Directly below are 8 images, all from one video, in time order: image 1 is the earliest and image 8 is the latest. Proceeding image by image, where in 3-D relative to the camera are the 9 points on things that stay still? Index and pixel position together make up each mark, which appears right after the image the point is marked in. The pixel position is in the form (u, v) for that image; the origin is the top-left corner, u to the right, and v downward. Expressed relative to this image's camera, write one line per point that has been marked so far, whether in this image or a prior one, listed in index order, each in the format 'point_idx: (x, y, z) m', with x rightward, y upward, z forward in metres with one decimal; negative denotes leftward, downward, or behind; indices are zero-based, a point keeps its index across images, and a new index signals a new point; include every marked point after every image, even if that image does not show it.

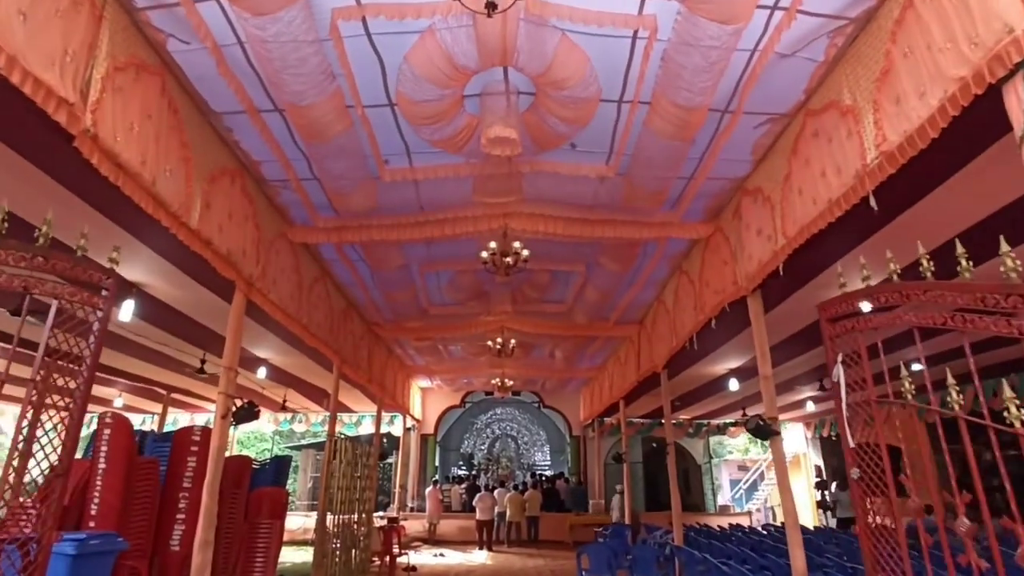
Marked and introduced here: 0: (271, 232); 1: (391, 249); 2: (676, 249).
0: (-1.9, +0.4, +5.7) m
1: (-1.1, +0.4, +6.5) m
2: (+1.6, +0.4, +6.9) m
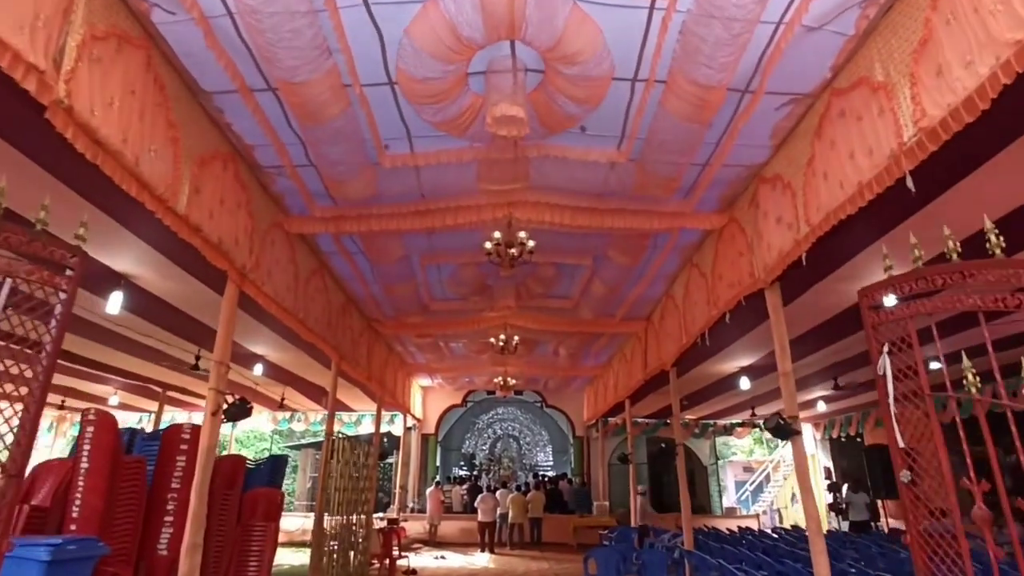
0: (-1.9, +0.5, +5.5) m
1: (-1.0, +0.4, +6.3) m
2: (+1.6, +0.4, +6.7) m
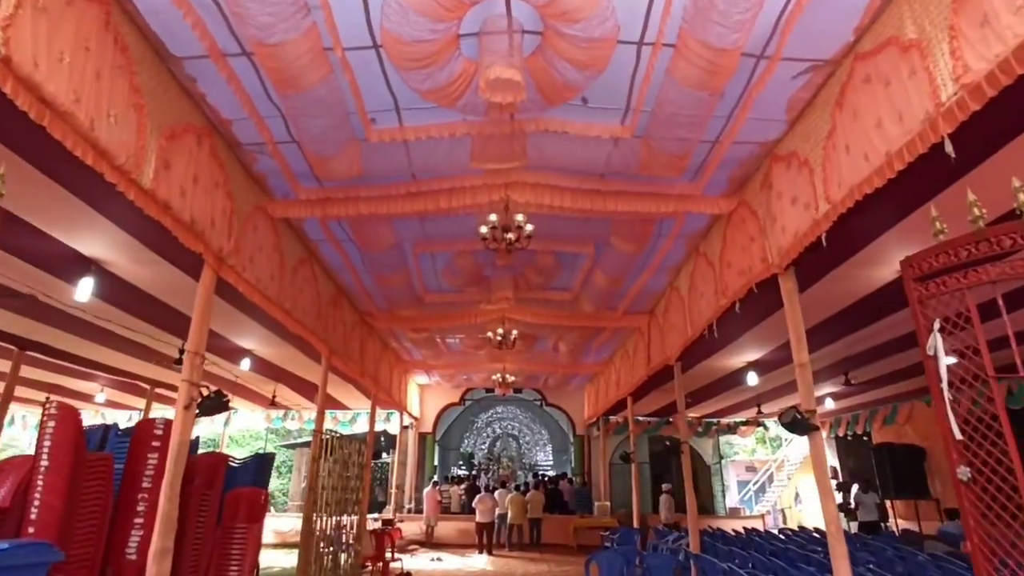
0: (-1.9, +0.6, +5.1) m
1: (-1.1, +0.5, +5.9) m
2: (+1.6, +0.5, +6.4) m
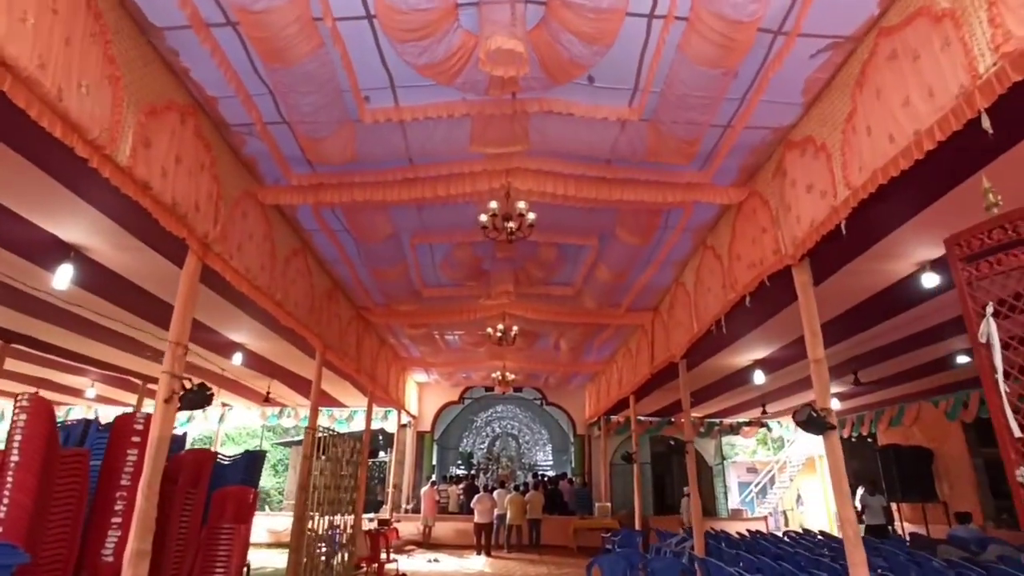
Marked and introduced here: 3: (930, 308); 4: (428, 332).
0: (-1.9, +0.7, +4.9) m
1: (-1.1, +0.6, +5.7) m
2: (+1.6, +0.6, +6.1) m
3: (+3.3, -0.2, +5.8) m
4: (-1.1, -0.6, +9.8) m
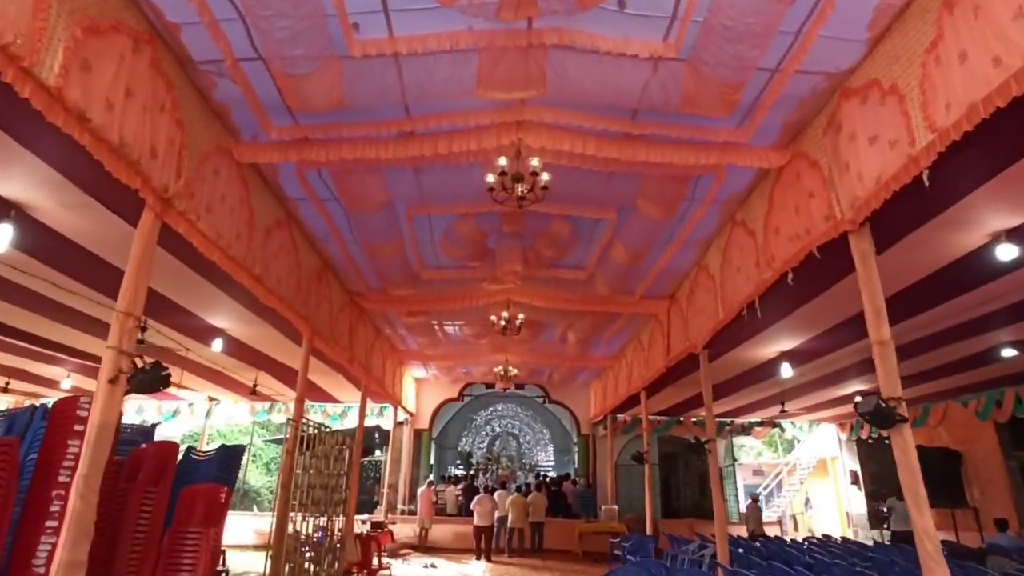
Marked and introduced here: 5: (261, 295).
0: (-1.8, +0.9, +4.2) m
1: (-1.0, +0.8, +5.0) m
2: (+1.7, +0.7, +5.5) m
3: (+3.4, 0.0, +5.1) m
4: (-1.1, -0.4, +9.2) m
5: (-1.9, 0.0, +5.4) m
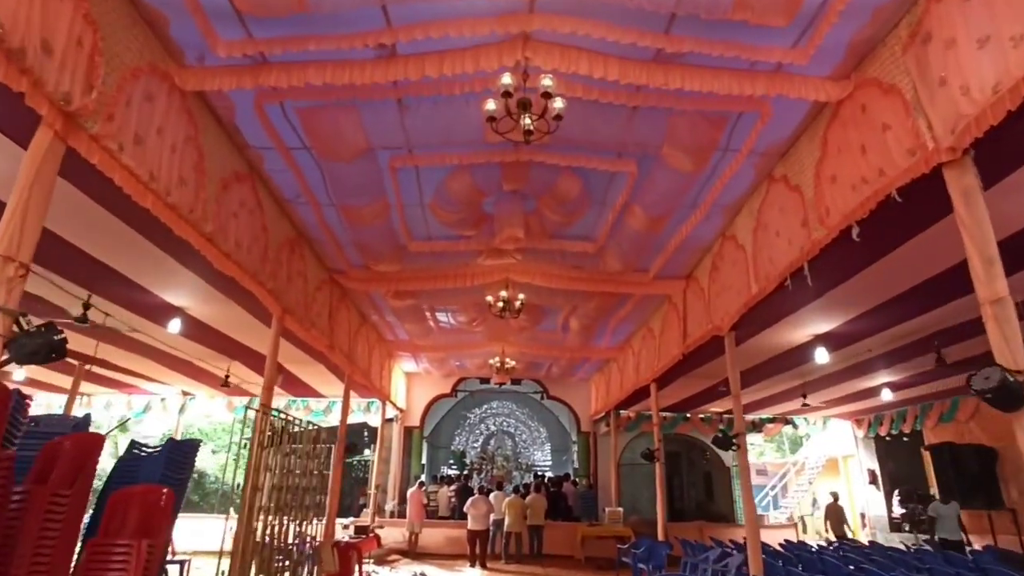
0: (-1.8, +1.1, +3.4) m
1: (-1.0, +1.0, +4.2) m
2: (+1.7, +1.0, +4.6) m
3: (+3.4, +0.2, +4.3) m
4: (-1.1, -0.2, +8.3) m
5: (-1.9, +0.2, +4.5) m
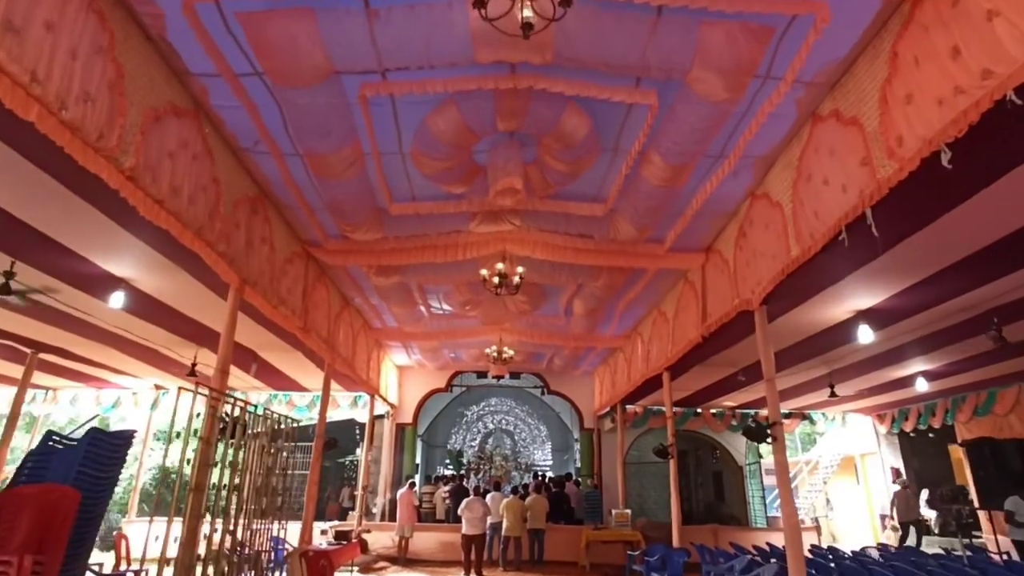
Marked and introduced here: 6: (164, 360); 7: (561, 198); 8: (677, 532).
0: (-1.8, +1.3, +2.5) m
1: (-1.0, +1.2, +3.3) m
2: (+1.7, +1.2, +3.8) m
3: (+3.4, +0.5, +3.5) m
4: (-1.1, 0.0, +7.4) m
5: (-1.9, +0.4, +3.7) m
6: (-4.0, -0.9, +8.3) m
7: (+0.4, +0.7, +5.5) m
8: (+1.8, -2.7, +8.2) m
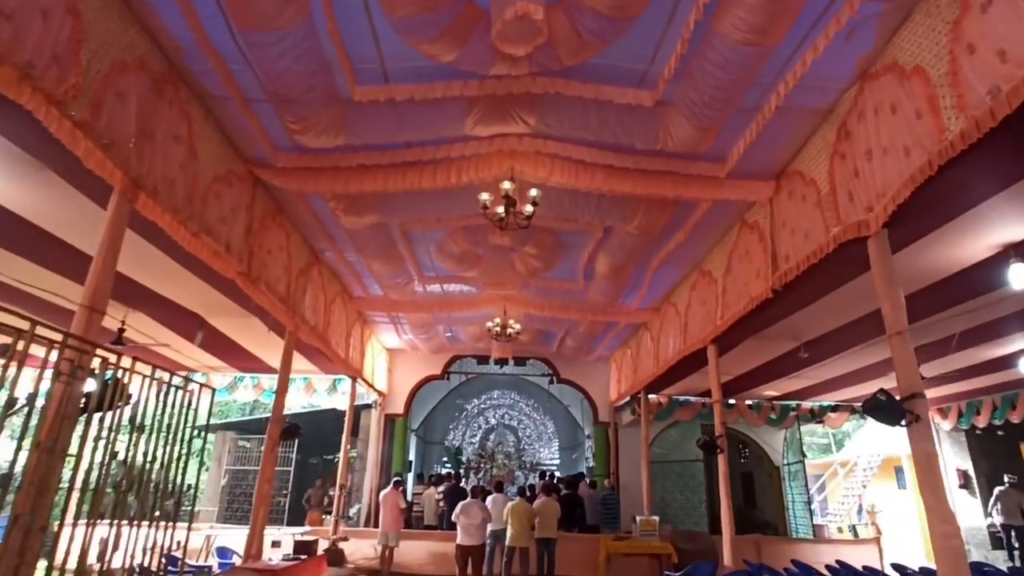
0: (-1.7, +1.8, +0.9) m
1: (-0.9, +1.7, +1.7) m
2: (+1.7, +1.7, +2.2) m
3: (+3.4, +0.9, +1.8) m
4: (-1.1, +0.5, +5.9) m
5: (-1.8, +0.9, +2.1) m
6: (-3.9, -0.4, +6.7) m
7: (+0.5, +1.1, +3.9) m
8: (+1.9, -2.3, +6.5) m
